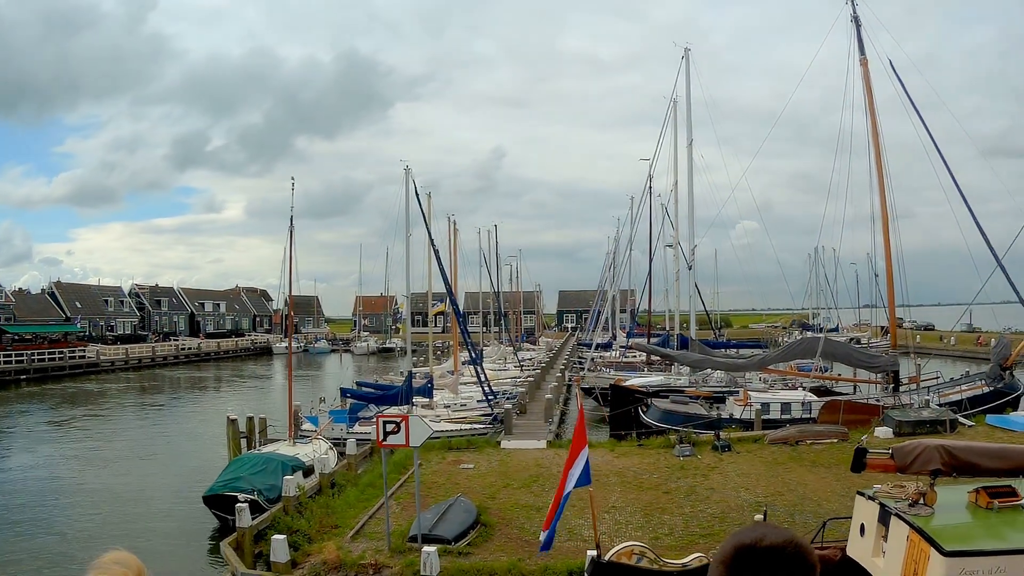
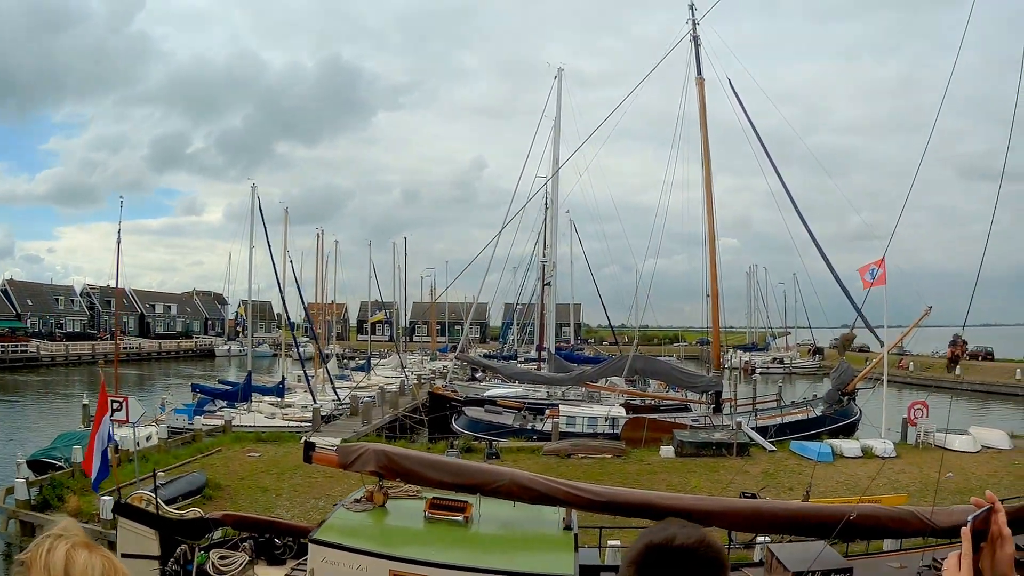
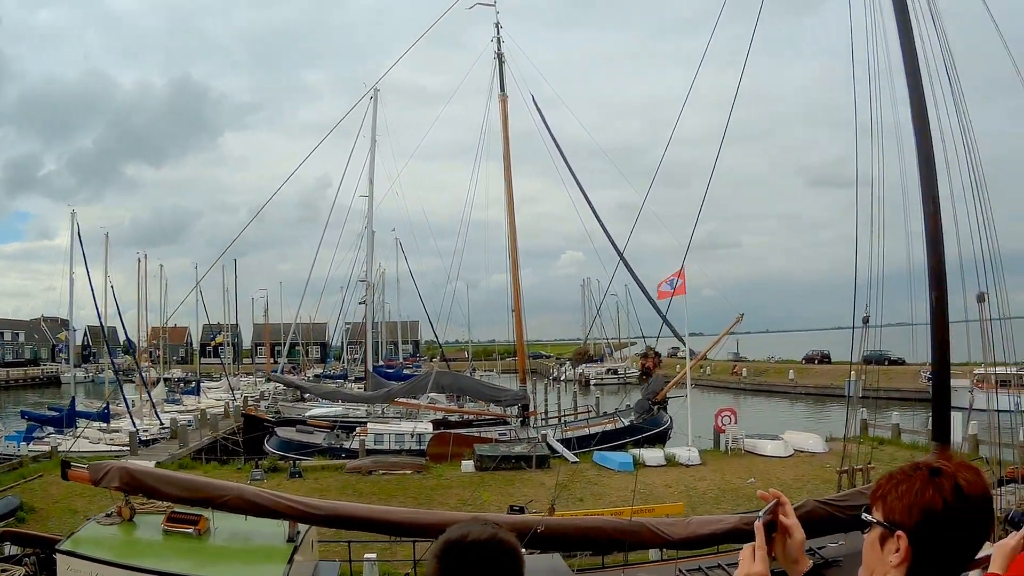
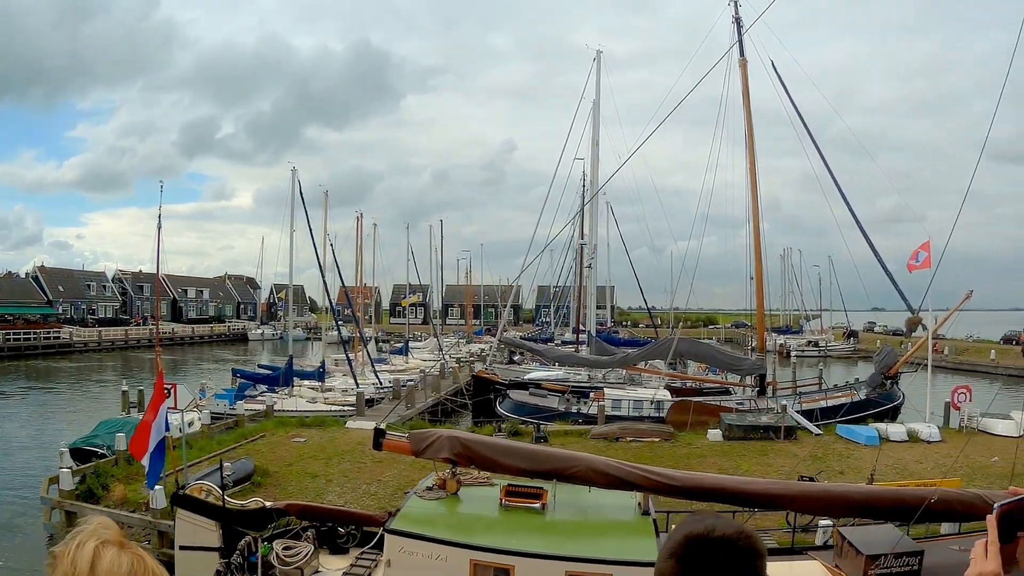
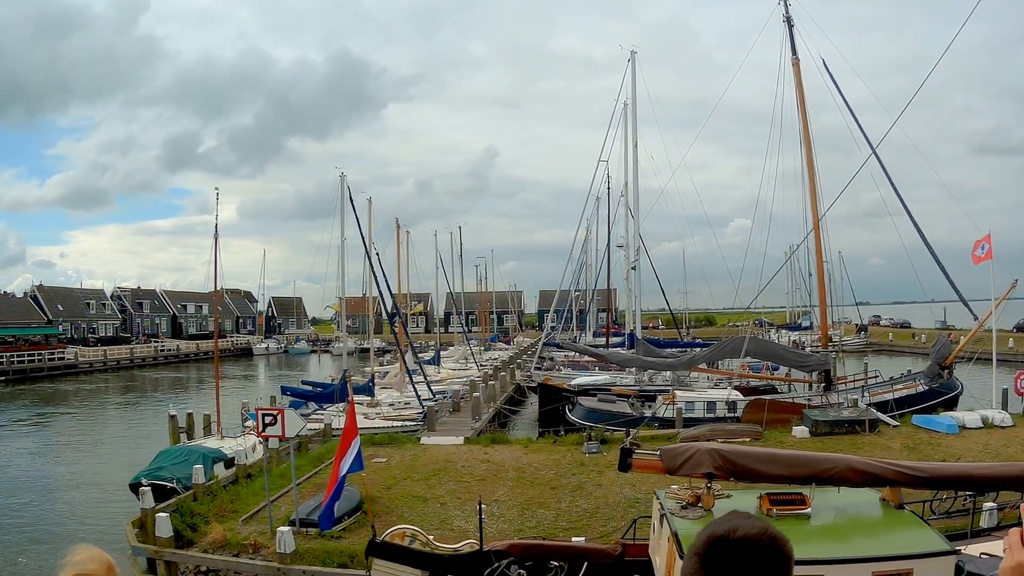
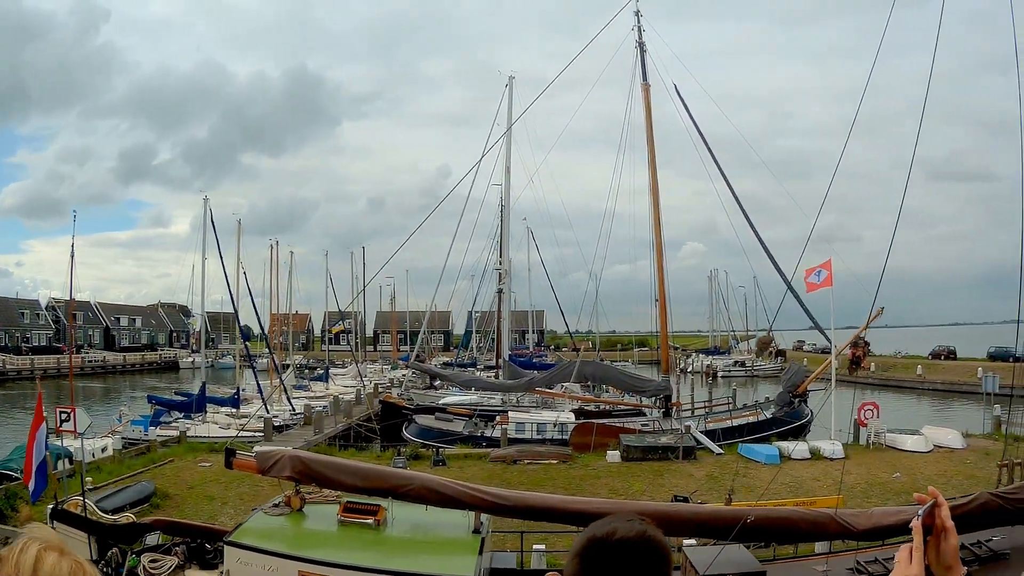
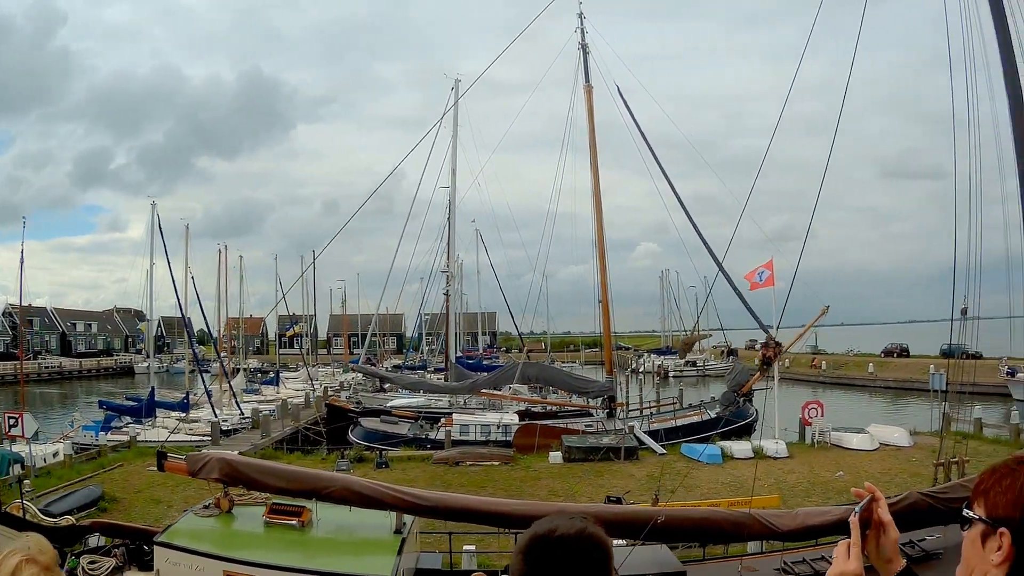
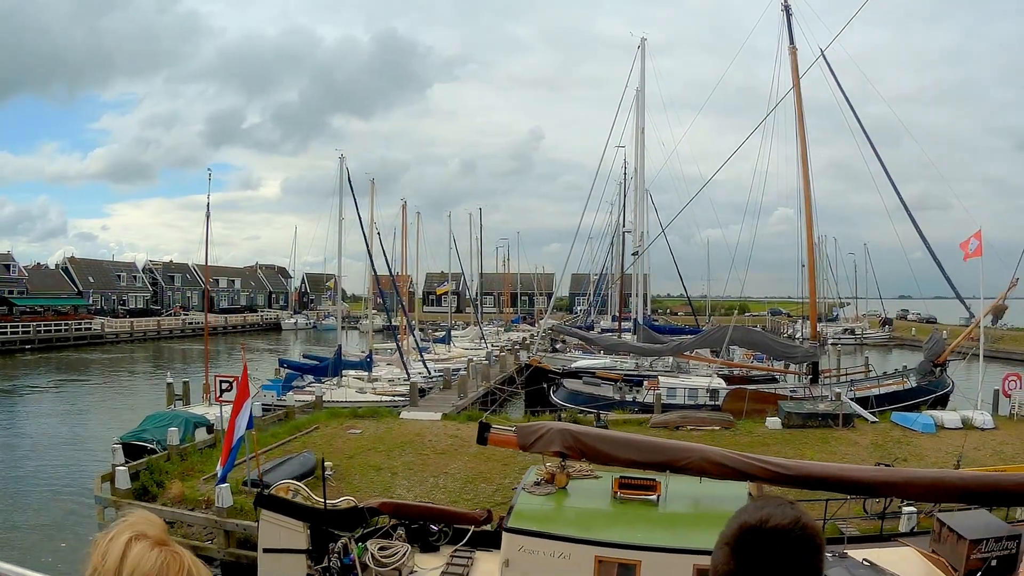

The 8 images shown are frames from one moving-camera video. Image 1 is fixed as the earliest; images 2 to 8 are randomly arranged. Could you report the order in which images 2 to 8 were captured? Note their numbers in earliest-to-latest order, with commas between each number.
5, 8, 4, 2, 6, 7, 3
